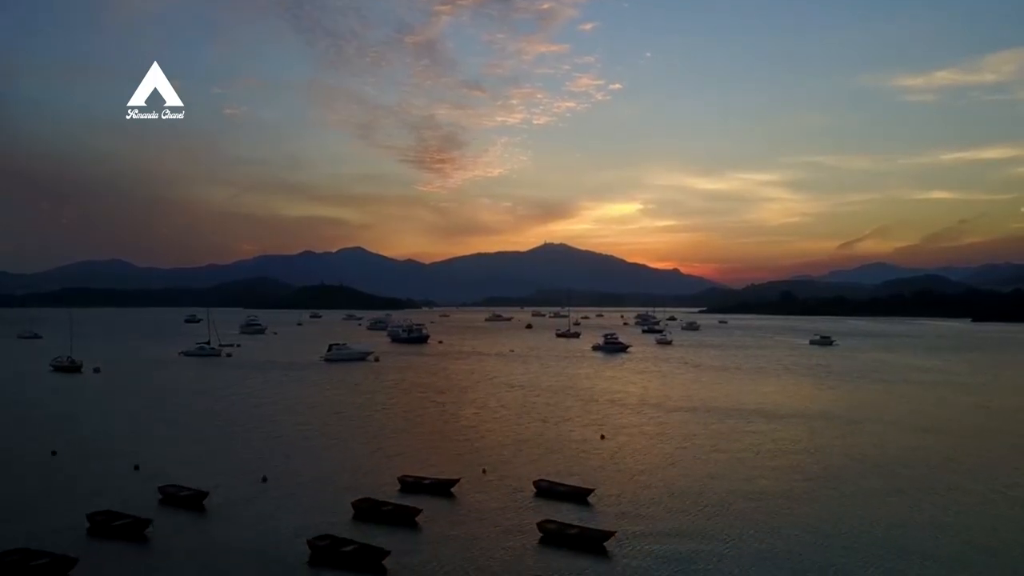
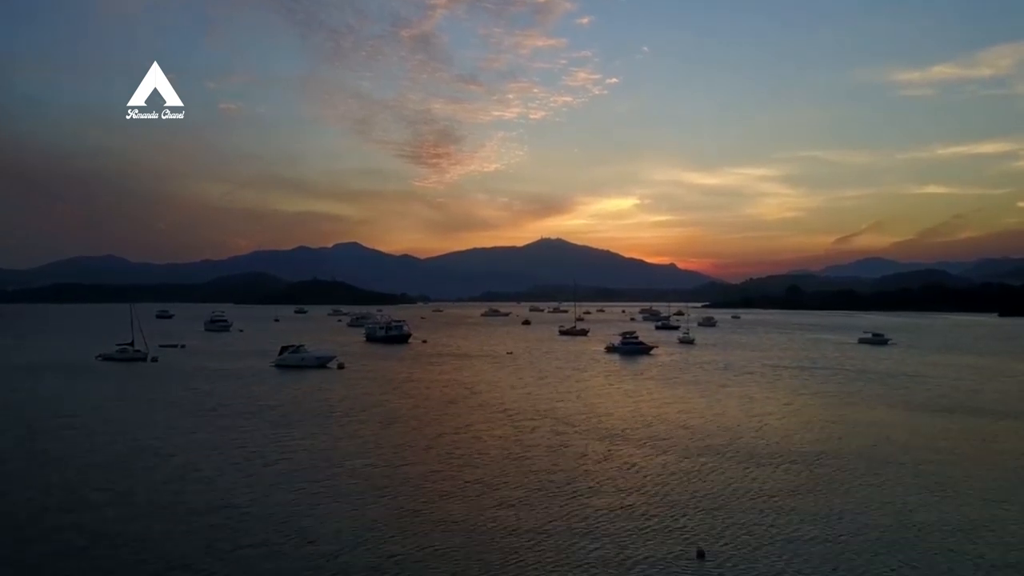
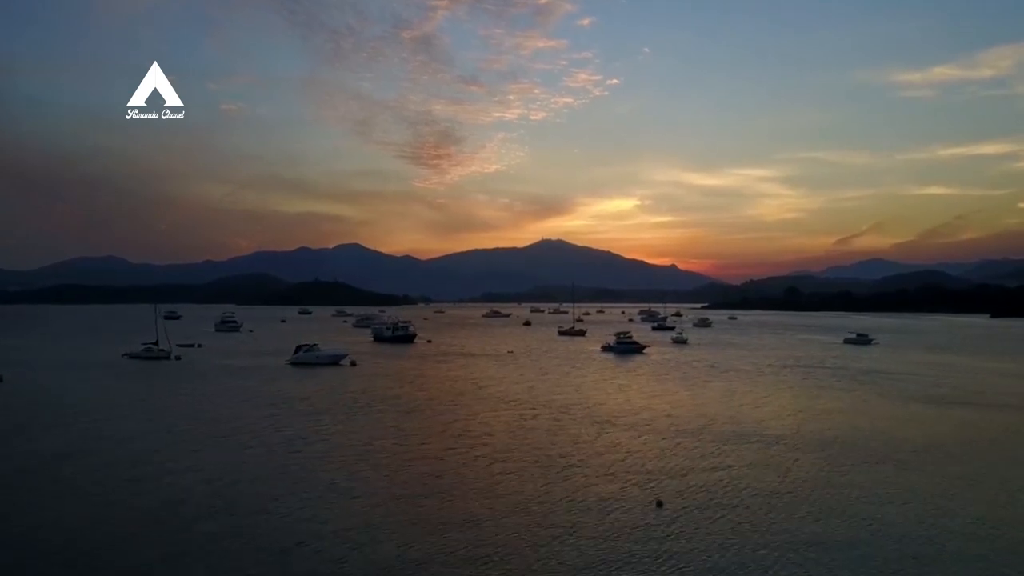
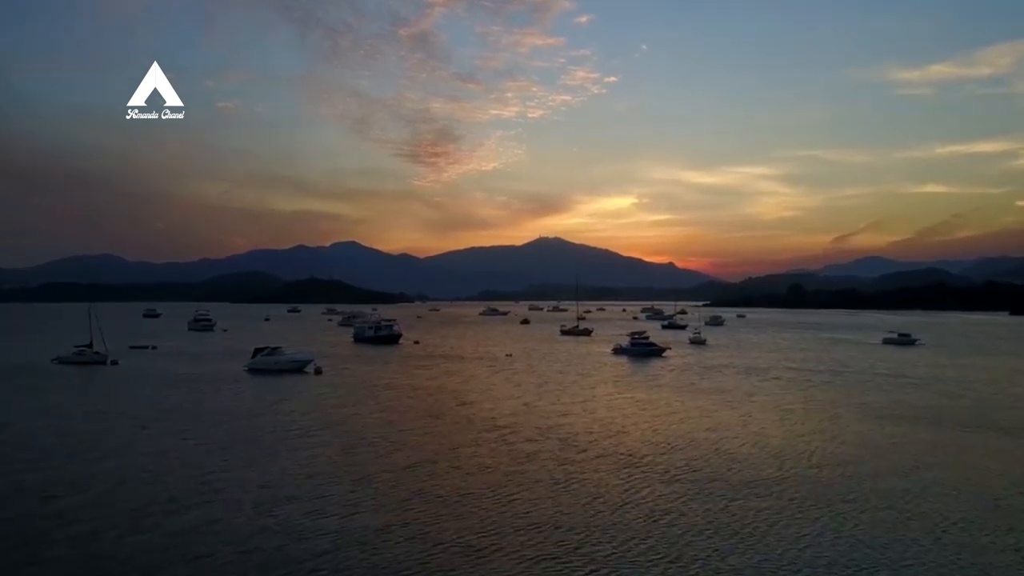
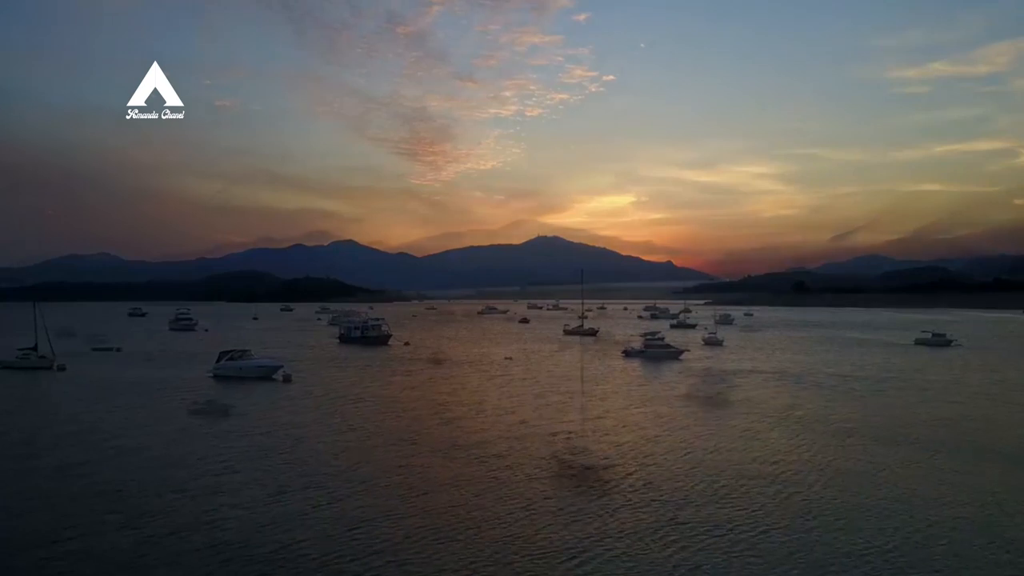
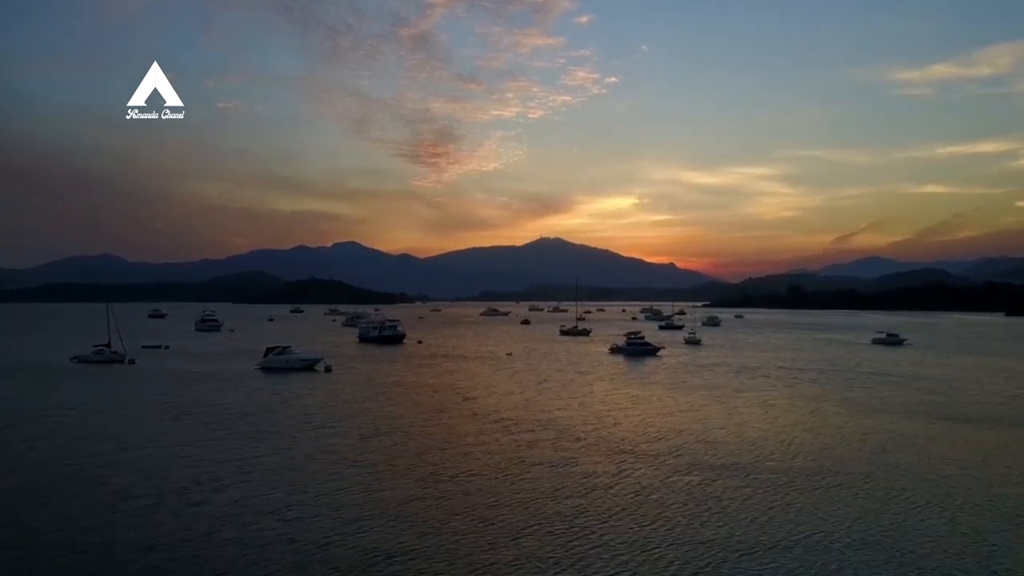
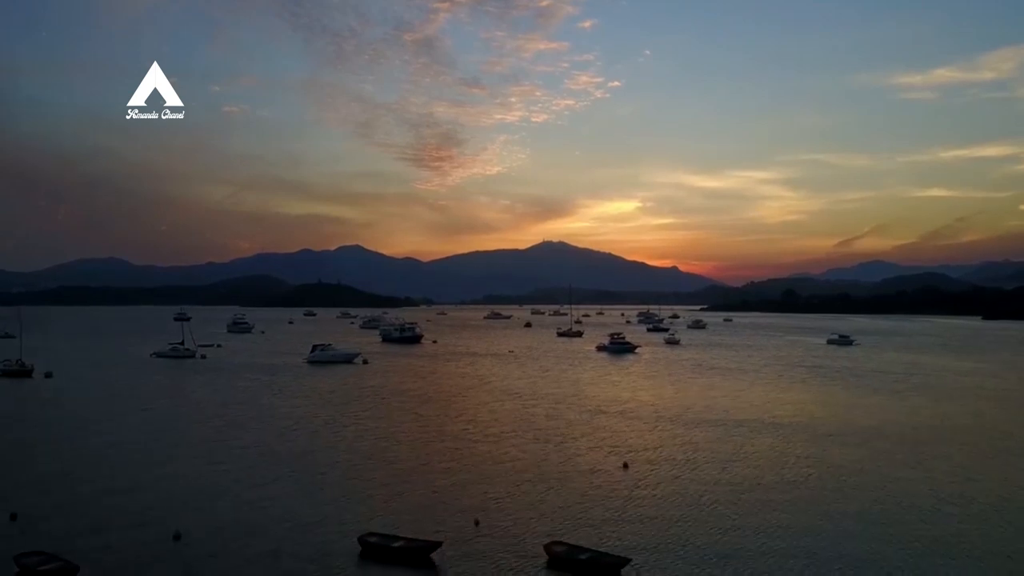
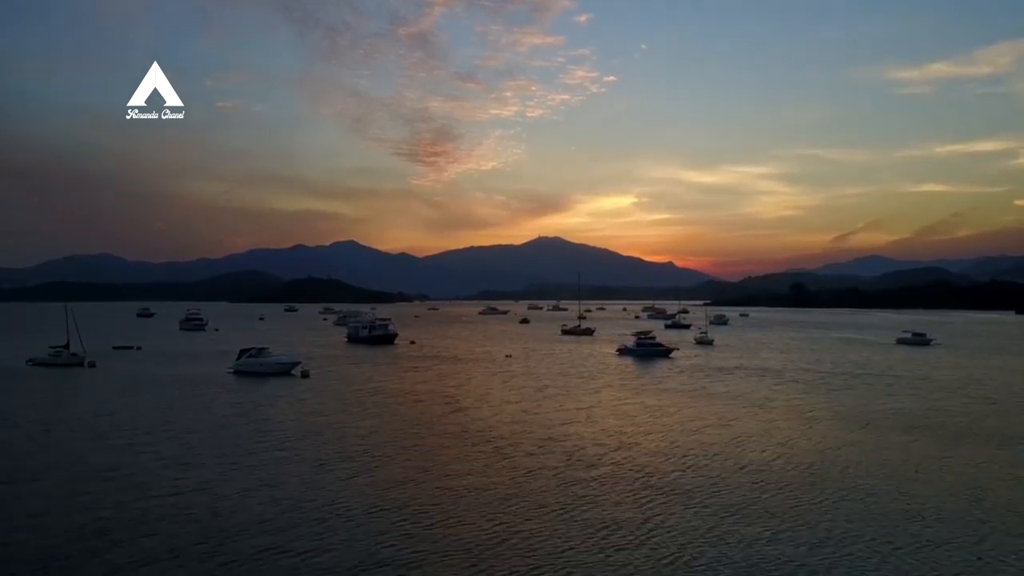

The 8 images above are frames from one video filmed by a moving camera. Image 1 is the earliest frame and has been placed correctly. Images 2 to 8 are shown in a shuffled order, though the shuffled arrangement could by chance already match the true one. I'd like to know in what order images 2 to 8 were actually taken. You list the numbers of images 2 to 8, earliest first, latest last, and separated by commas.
7, 3, 2, 6, 4, 8, 5
